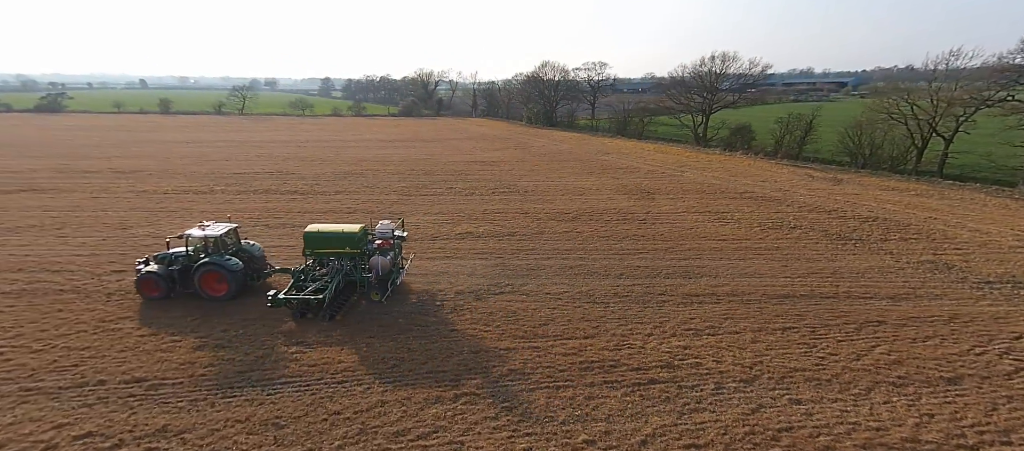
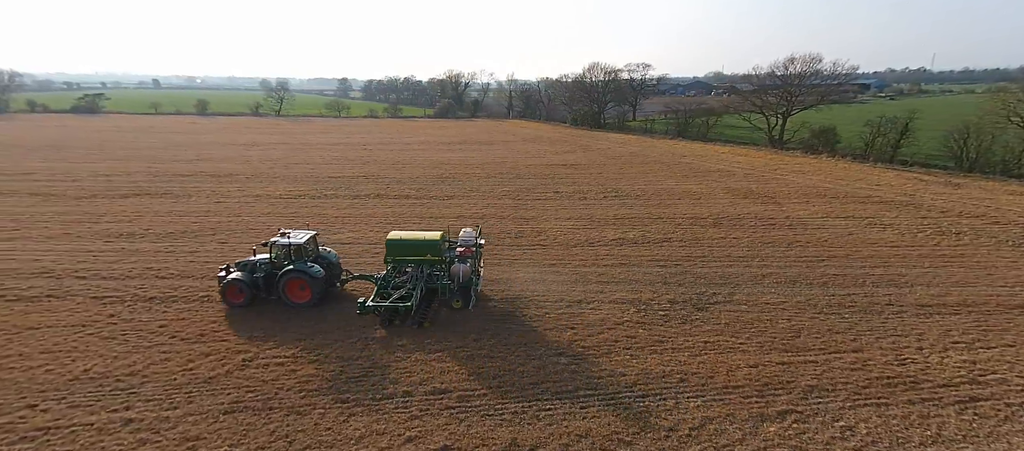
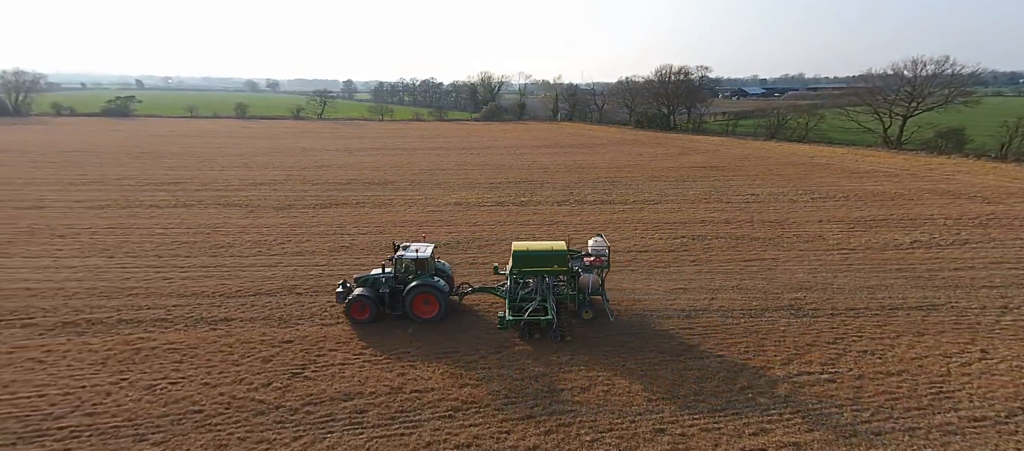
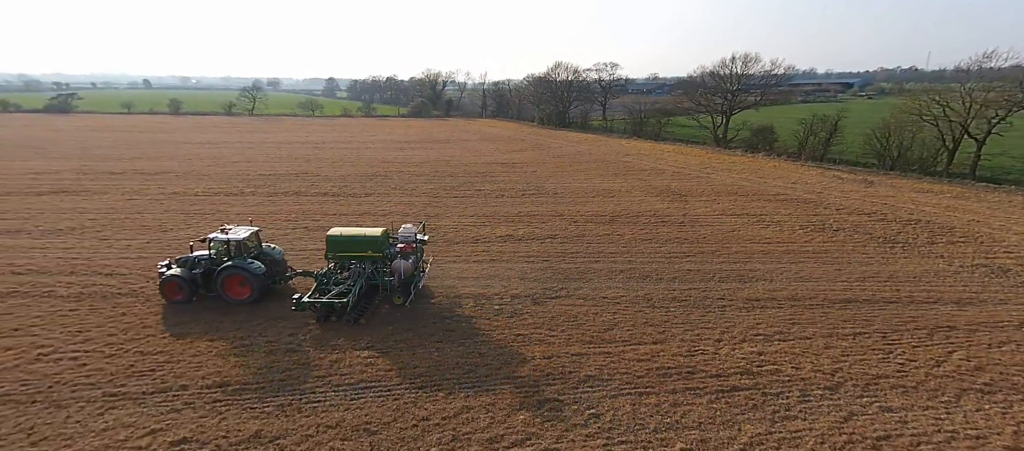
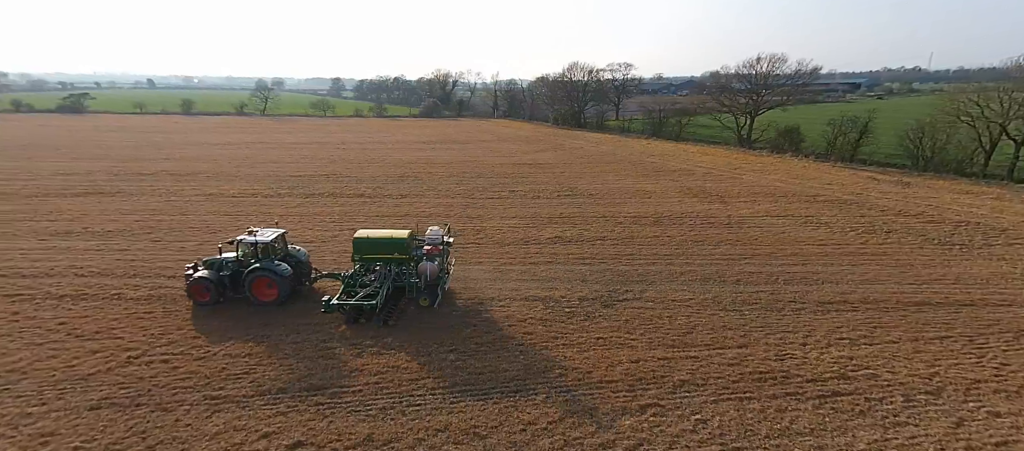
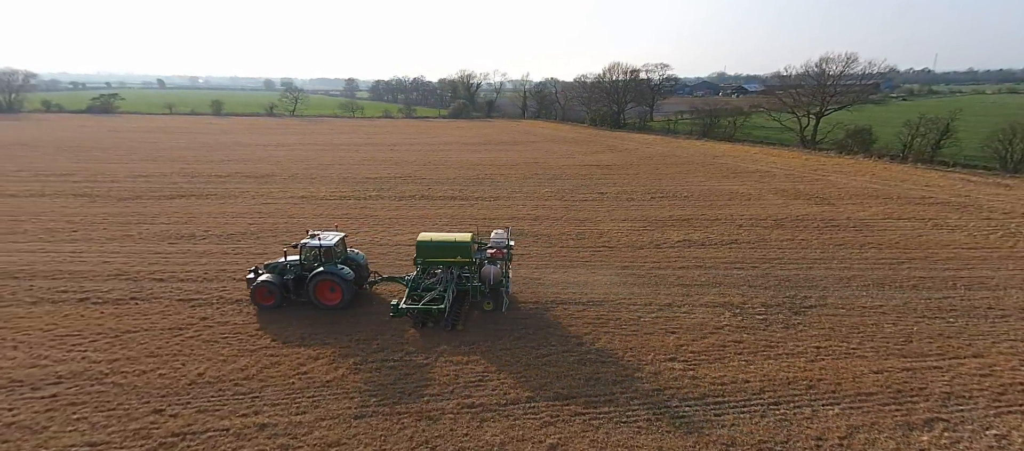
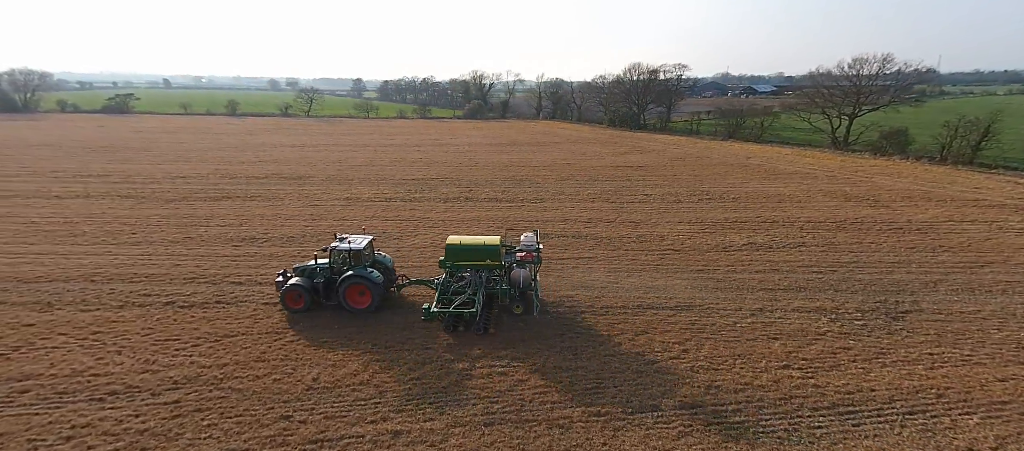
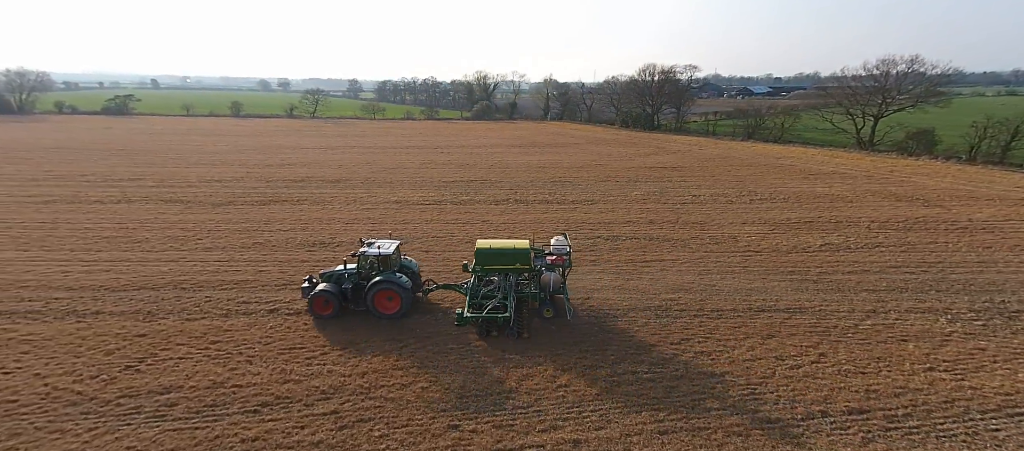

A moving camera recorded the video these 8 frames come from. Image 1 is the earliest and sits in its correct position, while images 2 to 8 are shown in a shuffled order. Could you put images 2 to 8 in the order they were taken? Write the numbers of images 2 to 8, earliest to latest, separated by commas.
4, 5, 2, 6, 7, 8, 3
